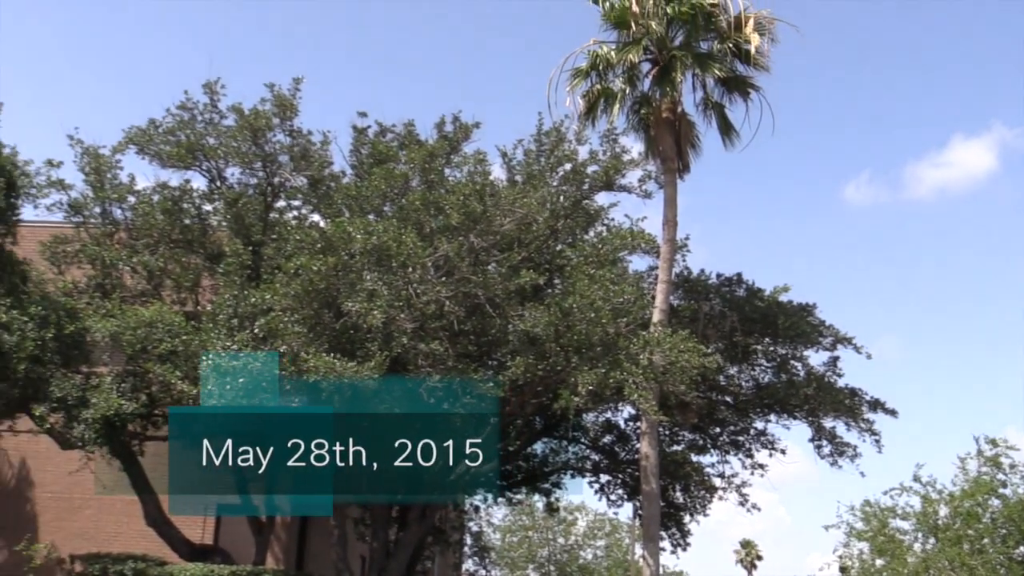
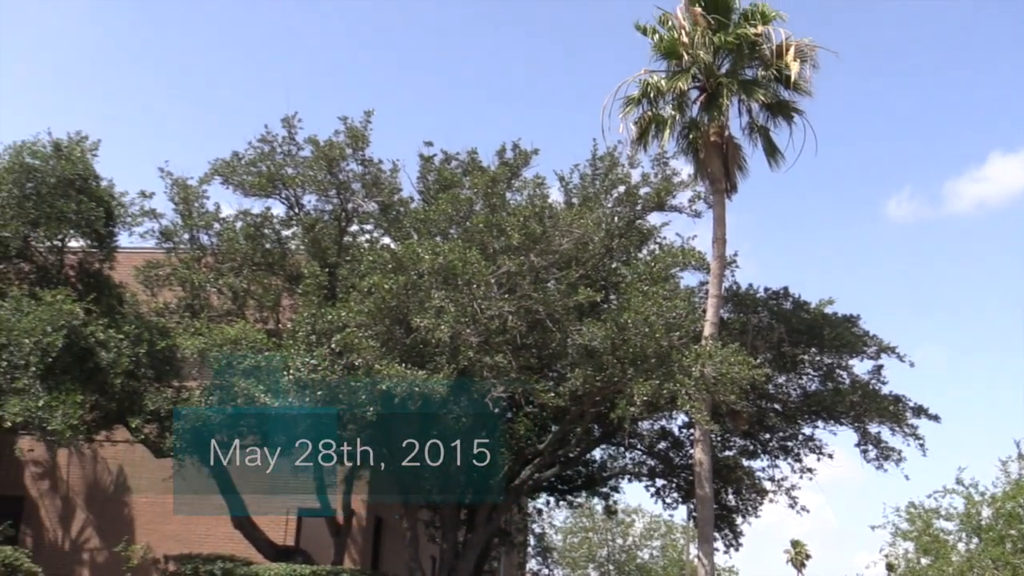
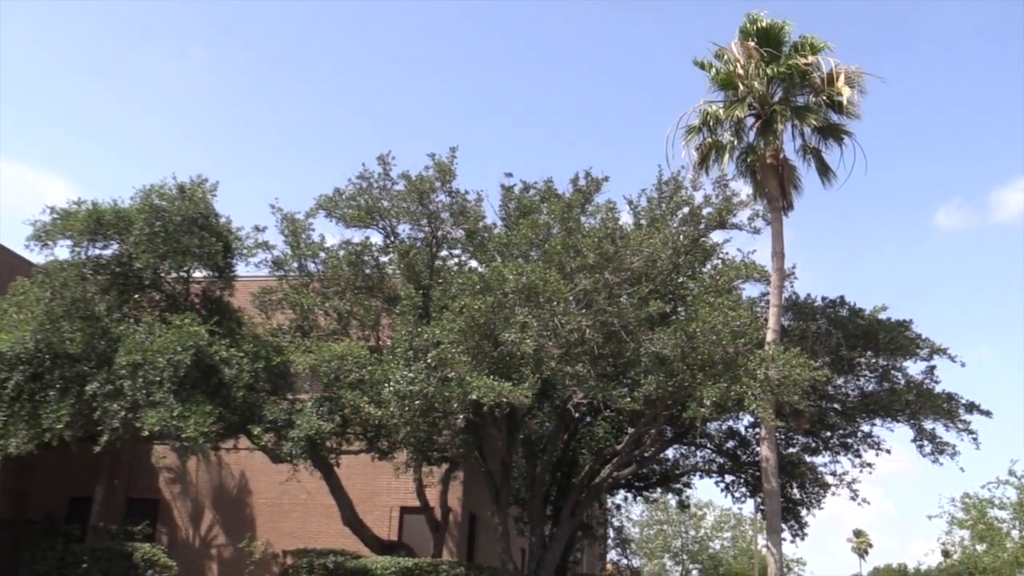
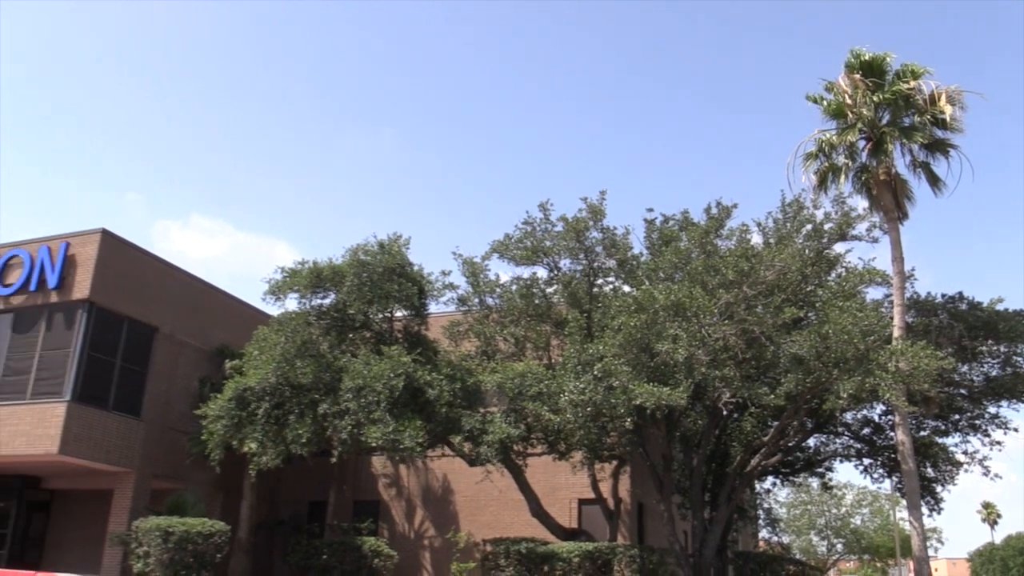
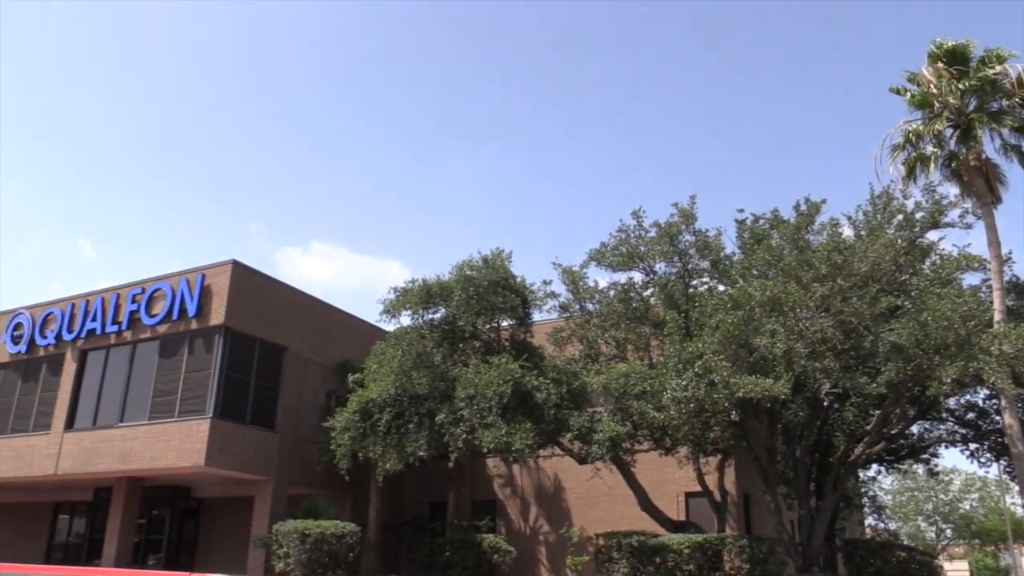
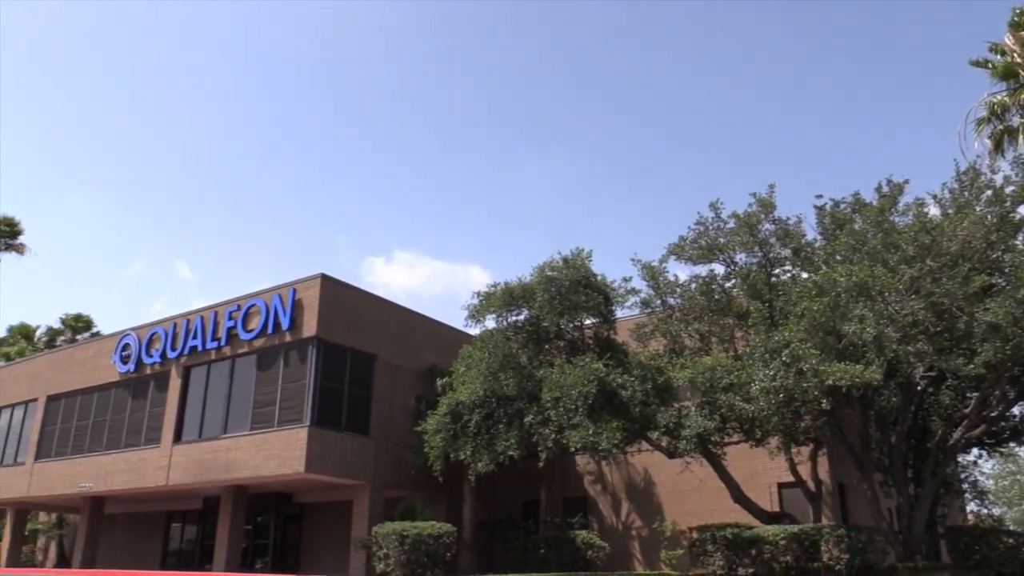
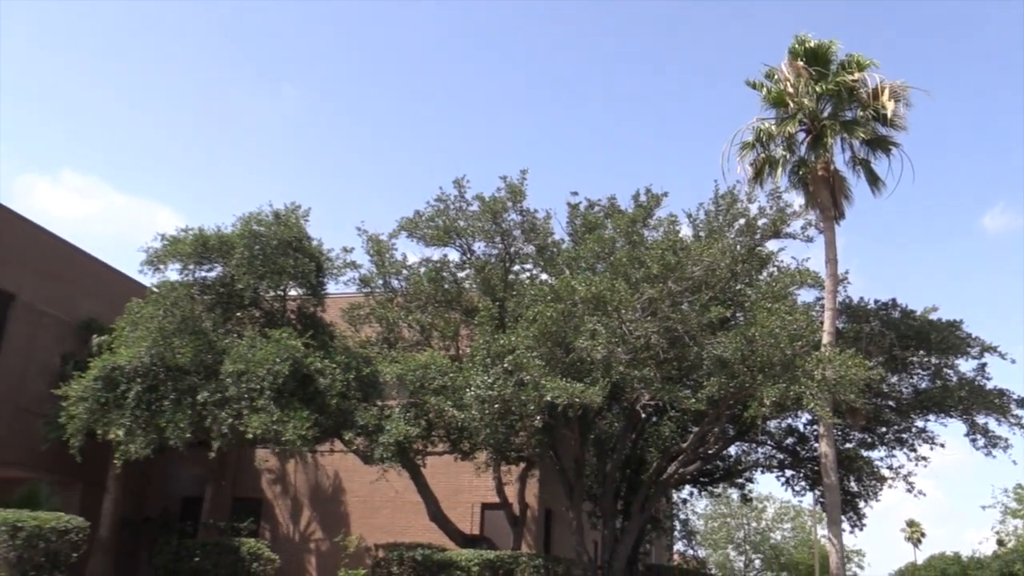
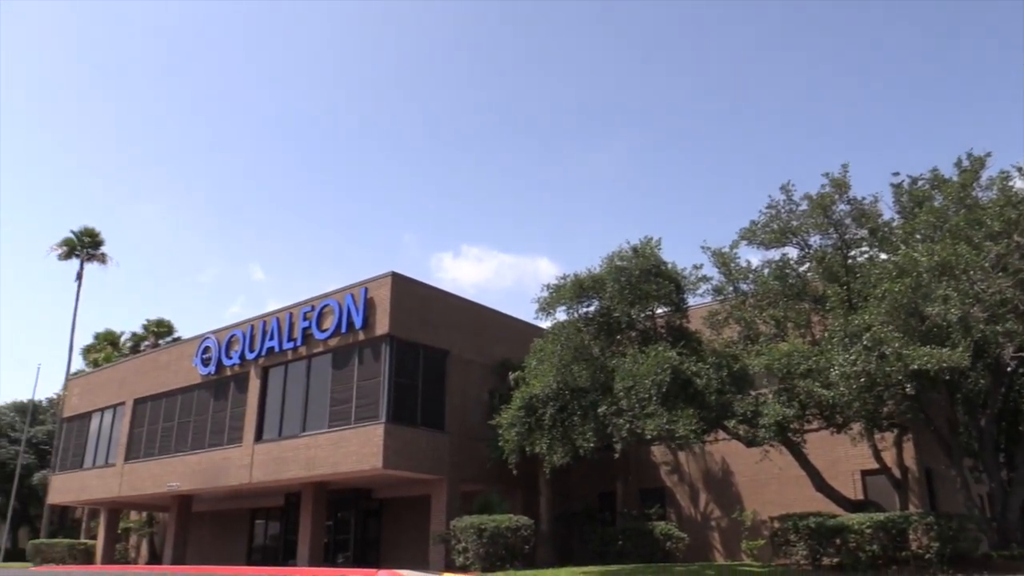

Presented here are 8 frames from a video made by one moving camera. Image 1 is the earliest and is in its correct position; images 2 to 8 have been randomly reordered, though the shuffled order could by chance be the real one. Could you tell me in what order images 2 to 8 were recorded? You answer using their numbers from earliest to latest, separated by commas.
2, 3, 7, 4, 5, 6, 8
